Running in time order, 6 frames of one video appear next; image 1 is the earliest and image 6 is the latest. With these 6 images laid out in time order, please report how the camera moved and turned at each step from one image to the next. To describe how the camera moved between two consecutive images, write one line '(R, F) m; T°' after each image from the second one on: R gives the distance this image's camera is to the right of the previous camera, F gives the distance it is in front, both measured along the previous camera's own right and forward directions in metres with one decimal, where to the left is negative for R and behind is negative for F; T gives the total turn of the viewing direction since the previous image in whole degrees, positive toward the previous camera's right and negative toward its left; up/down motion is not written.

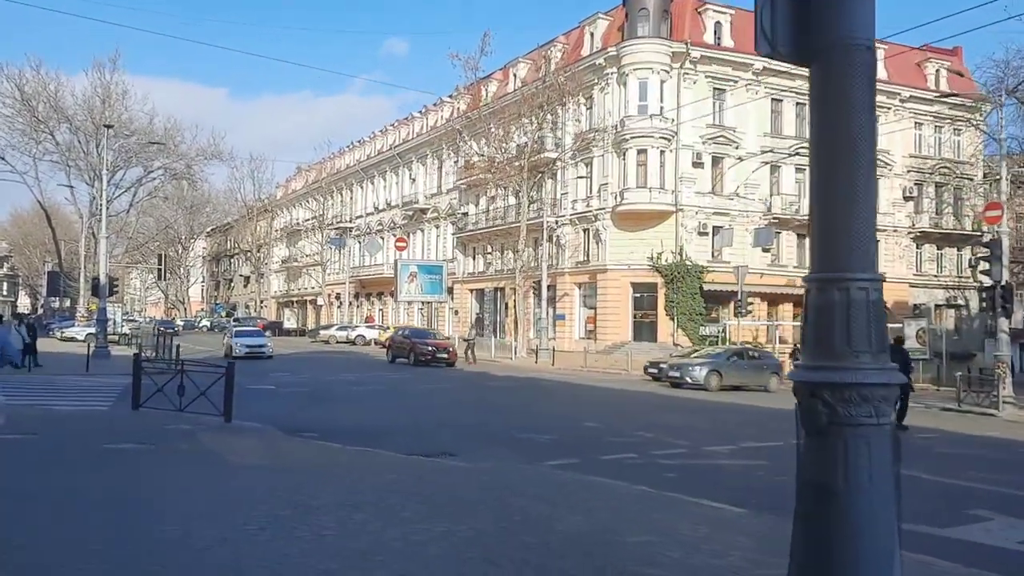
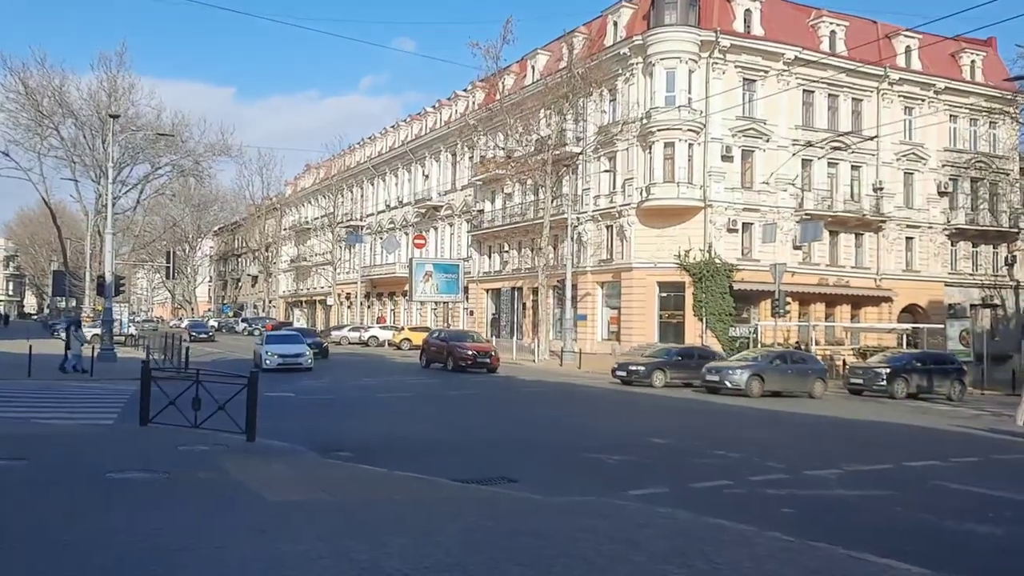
(-0.7, +1.7) m; 0°
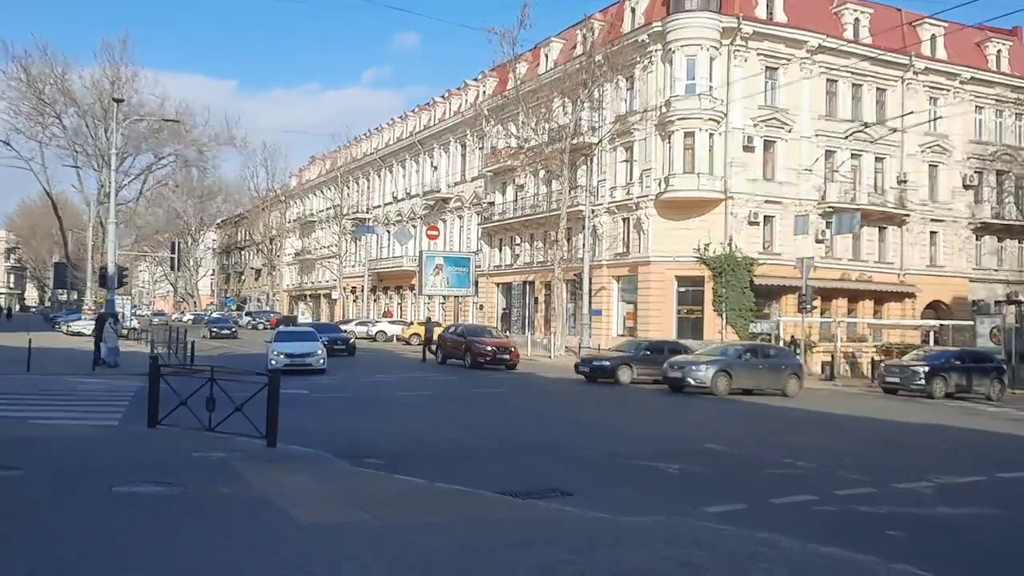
(-0.5, +1.2) m; 0°
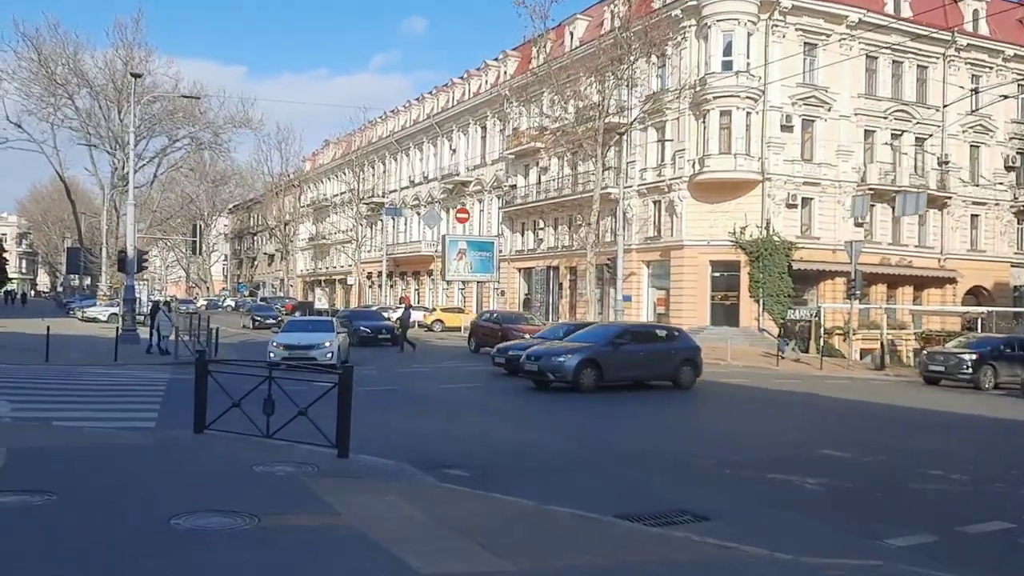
(-0.9, +1.3) m; -1°
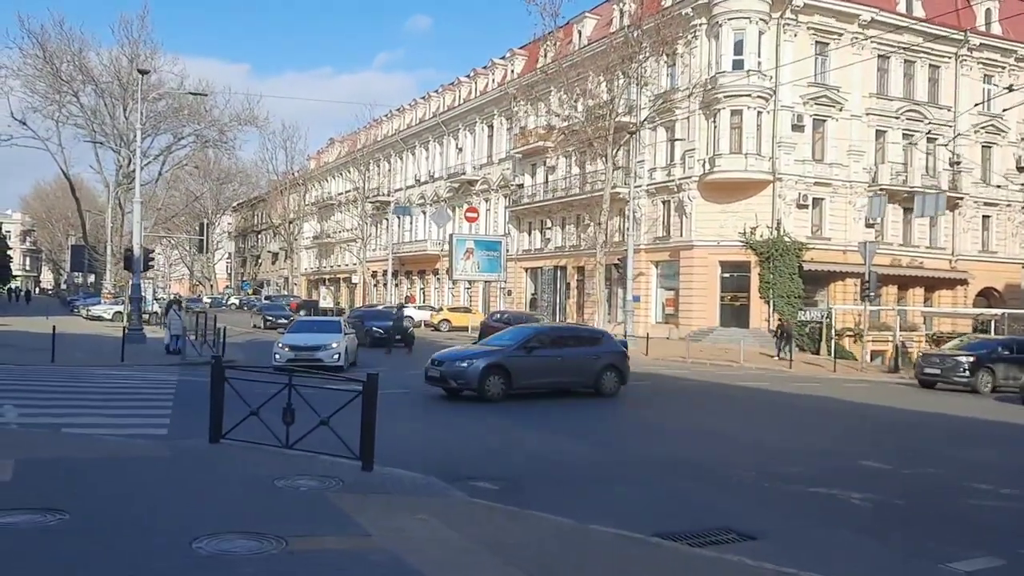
(-0.2, +0.3) m; 0°
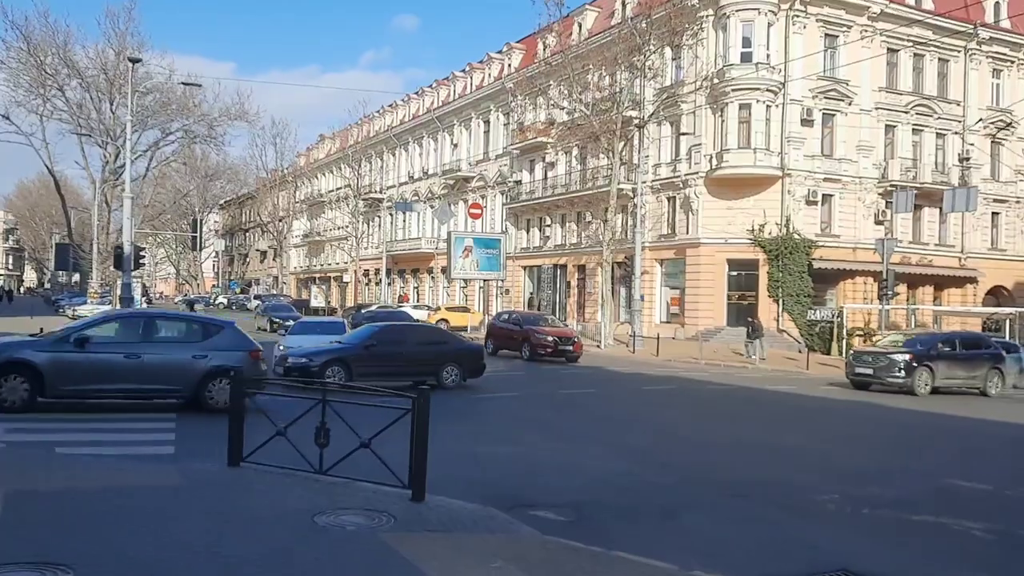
(-0.6, +1.1) m; +1°
